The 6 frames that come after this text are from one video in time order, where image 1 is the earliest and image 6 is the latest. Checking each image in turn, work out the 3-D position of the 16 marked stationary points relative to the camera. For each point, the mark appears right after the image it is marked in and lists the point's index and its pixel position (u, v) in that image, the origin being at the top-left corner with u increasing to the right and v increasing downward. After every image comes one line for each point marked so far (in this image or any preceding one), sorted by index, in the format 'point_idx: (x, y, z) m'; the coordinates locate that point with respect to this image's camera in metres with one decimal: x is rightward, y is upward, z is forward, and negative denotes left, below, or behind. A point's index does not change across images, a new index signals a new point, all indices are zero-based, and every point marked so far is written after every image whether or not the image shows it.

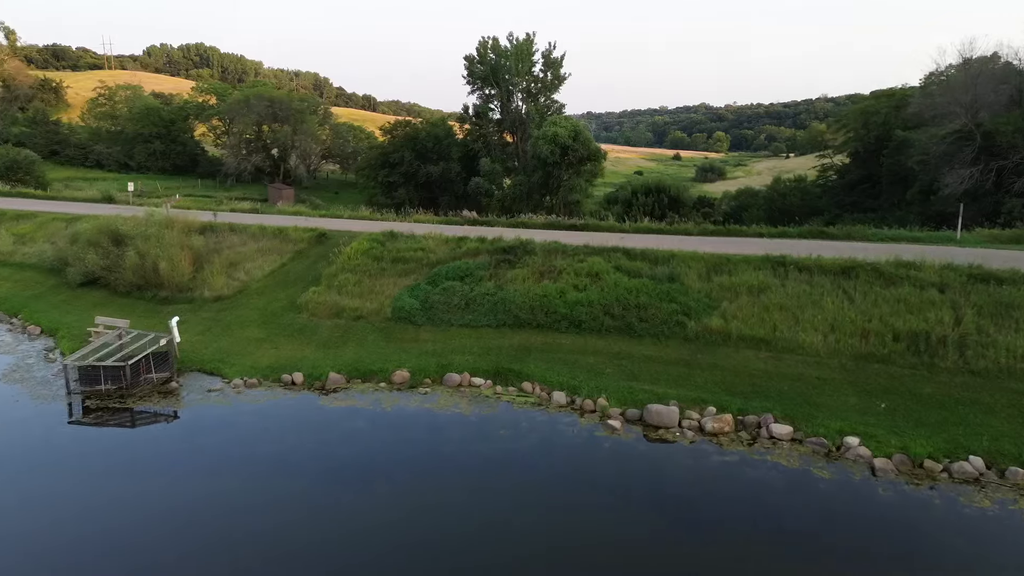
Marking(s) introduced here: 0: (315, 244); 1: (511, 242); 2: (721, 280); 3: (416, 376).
0: (-4.0, +0.9, +15.2) m
1: (0.0, +0.9, +14.1) m
2: (+3.3, +0.1, +11.7) m
3: (-1.4, -1.3, +10.6) m
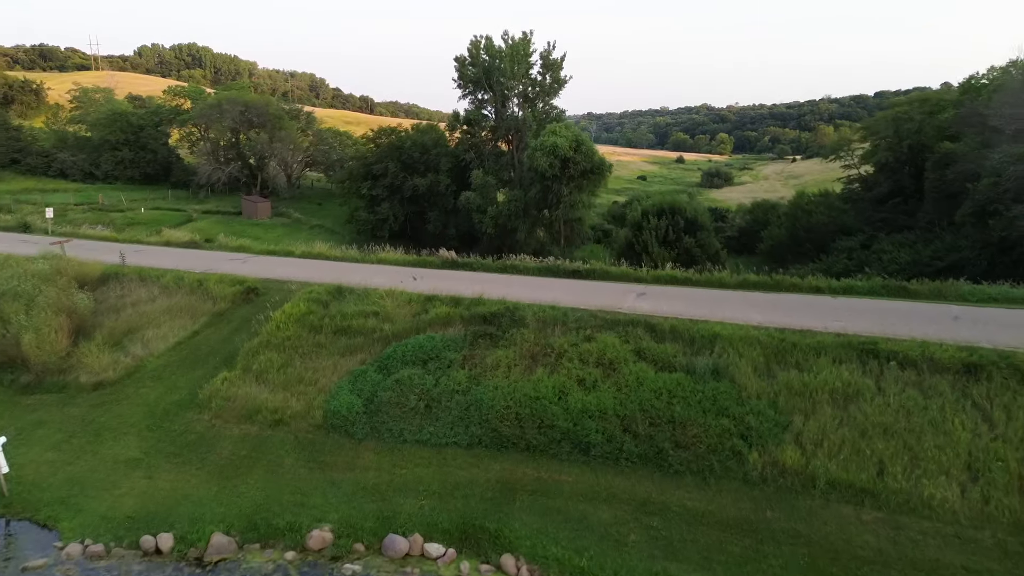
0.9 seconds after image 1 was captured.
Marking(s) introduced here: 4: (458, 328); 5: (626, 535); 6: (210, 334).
0: (-4.3, -0.2, +11.7) m
1: (-0.2, -0.3, +10.5) m
2: (+3.0, -1.0, +8.2) m
3: (-1.6, -2.4, +7.1) m
4: (-0.7, -0.6, +10.1) m
5: (+1.0, -2.3, +6.8) m
6: (-4.5, -0.7, +11.1) m
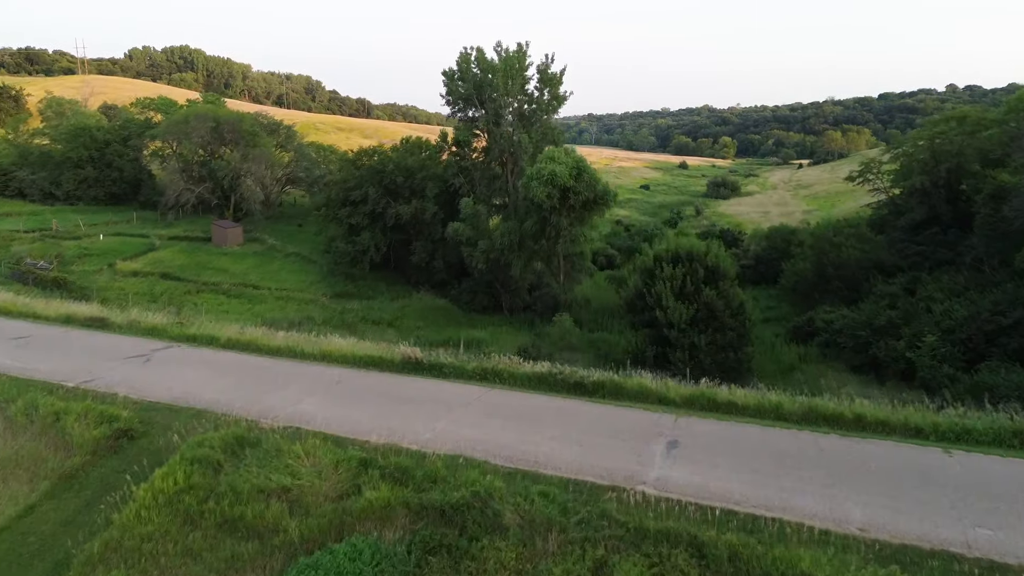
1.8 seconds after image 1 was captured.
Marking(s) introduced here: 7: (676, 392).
0: (-4.5, -1.9, +8.3) m
1: (-0.5, -1.9, +7.1) m
2: (+2.8, -2.6, +4.7) m
3: (-1.9, -4.0, +3.6) m
4: (-1.0, -2.2, +6.7) m
5: (+0.8, -3.9, +3.4) m
6: (-4.8, -2.3, +7.7) m
7: (+2.2, -1.4, +9.8) m
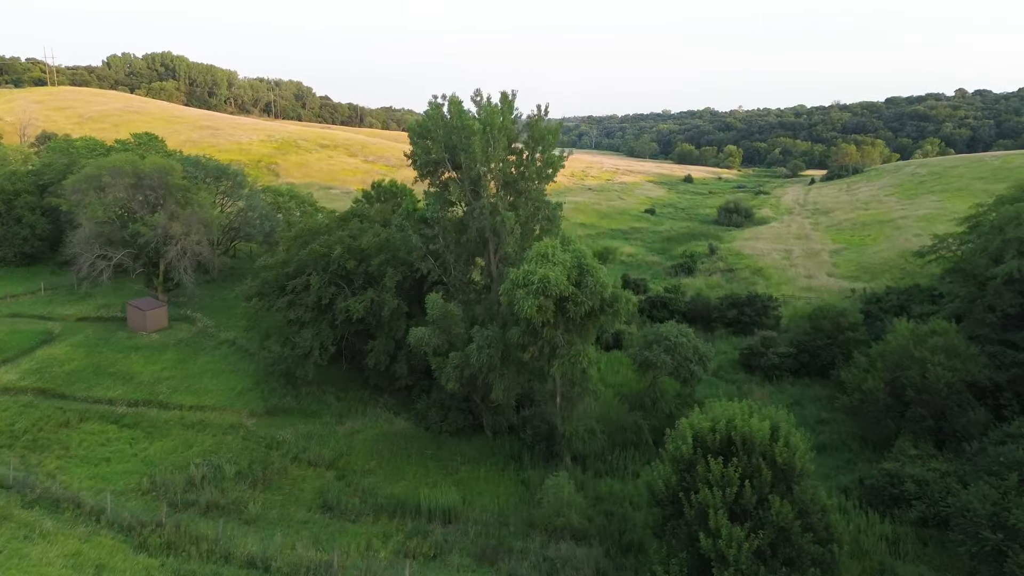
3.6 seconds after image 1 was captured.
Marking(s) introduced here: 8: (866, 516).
0: (-5.1, -5.6, +1.5) m
1: (-1.1, -5.6, +0.3) m
2: (+2.2, -6.4, -2.1) m
3: (-2.4, -7.8, -3.2) m
4: (-1.6, -5.9, -0.1) m
5: (+0.2, -7.7, -3.4) m
6: (-5.3, -6.1, +0.9) m
7: (+1.6, -5.1, +3.0) m
8: (+8.8, -5.7, +18.6) m
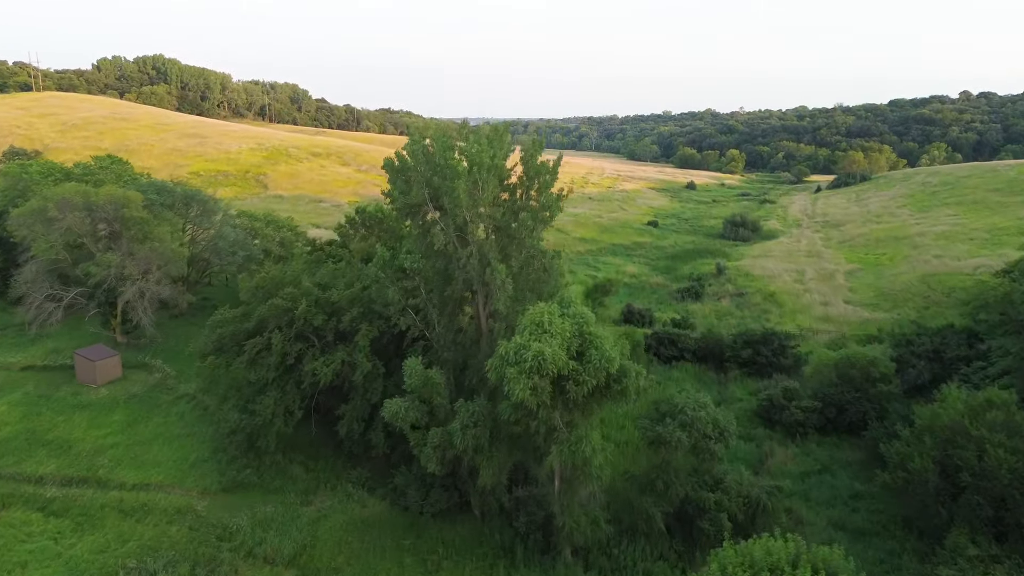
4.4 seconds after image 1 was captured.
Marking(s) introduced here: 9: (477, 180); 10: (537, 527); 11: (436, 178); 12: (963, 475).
0: (-5.3, -7.3, -1.6) m
1: (-1.3, -7.3, -2.7) m
2: (+2.0, -8.1, -5.1) m
3: (-2.7, -9.5, -6.2) m
4: (-1.8, -7.6, -3.1) m
5: (0.0, -9.3, -6.5) m
6: (-5.6, -7.7, -2.2) m
7: (+1.4, -6.8, 0.0) m
8: (+8.6, -7.4, +15.5) m
9: (-0.9, +2.8, +19.1) m
10: (+0.6, -6.2, +19.3) m
11: (-2.0, +2.9, +19.6) m
12: (+11.3, -4.7, +18.6) m
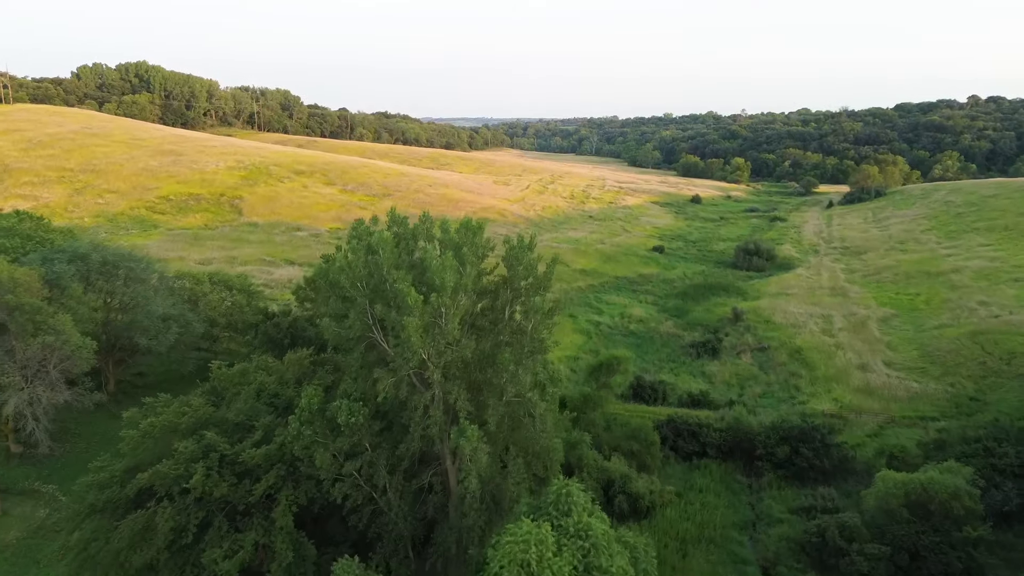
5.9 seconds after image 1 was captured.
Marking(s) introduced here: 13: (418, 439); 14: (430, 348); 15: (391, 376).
0: (-5.8, -10.5, -7.3) m
1: (-1.8, -10.5, -8.5) m
2: (+1.5, -11.3, -10.9) m
3: (-3.1, -12.7, -12.0) m
4: (-2.3, -10.8, -8.9) m
5: (-0.5, -12.5, -12.2) m
6: (-6.1, -11.0, -7.9) m
7: (+0.9, -10.0, -5.8) m
8: (+8.1, -10.6, +9.7) m
9: (-1.3, -0.4, +13.4) m
10: (+0.2, -9.4, +13.6) m
11: (-2.5, -0.3, +13.8) m
12: (+10.9, -7.9, +12.8) m
13: (-1.9, -3.0, +14.5) m
14: (-1.5, -1.2, +13.8) m
15: (-2.4, -1.7, +14.4) m
